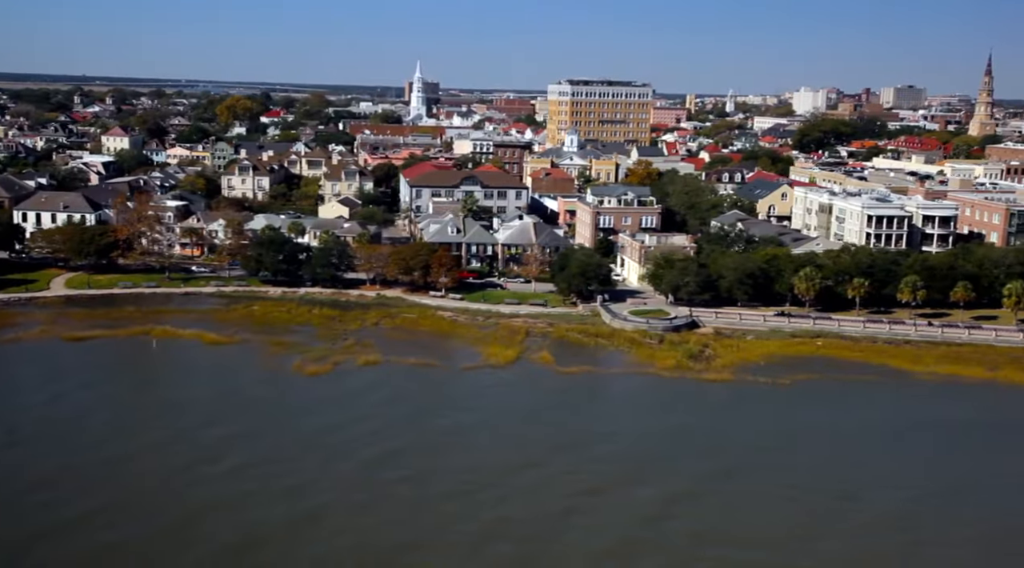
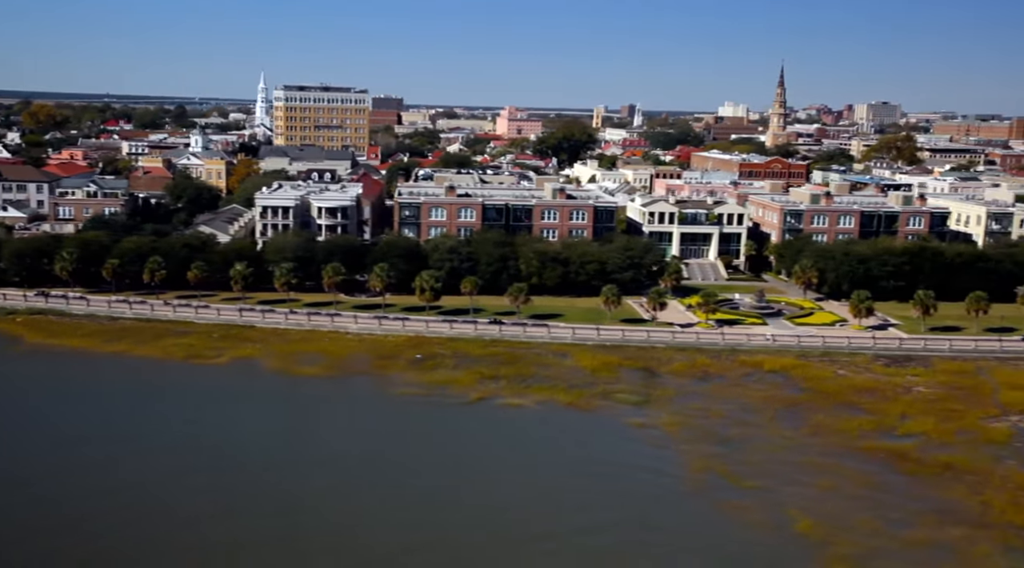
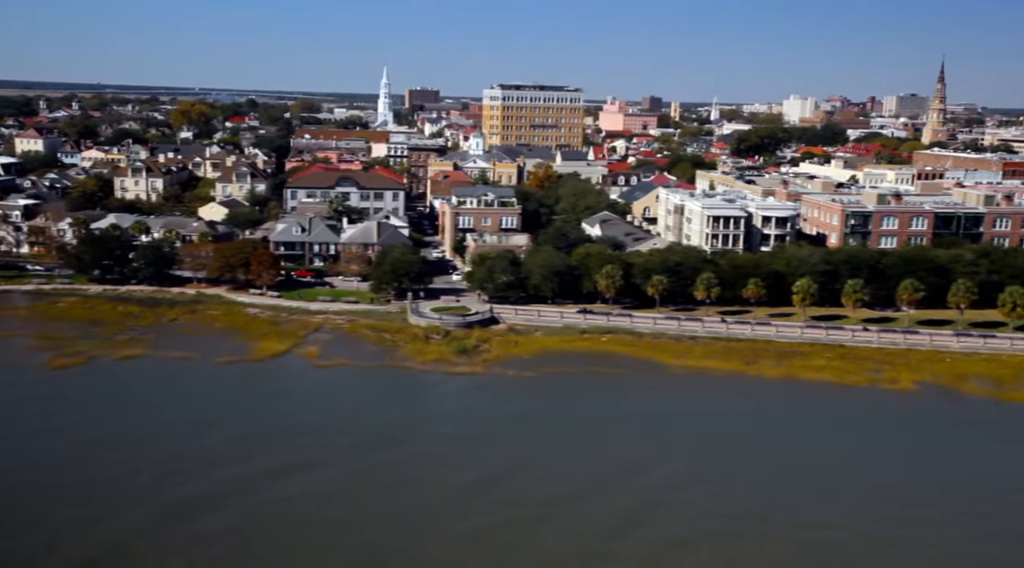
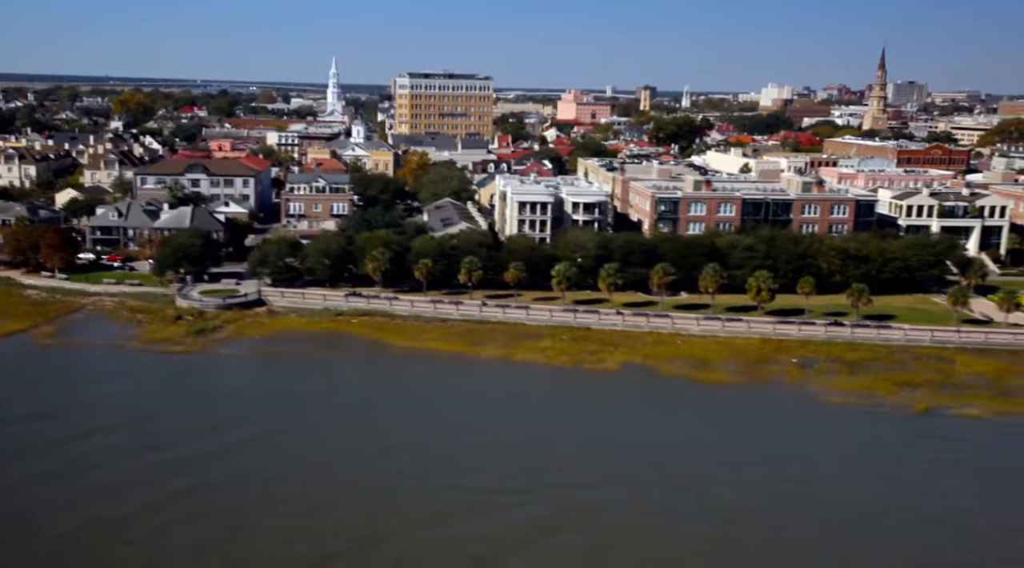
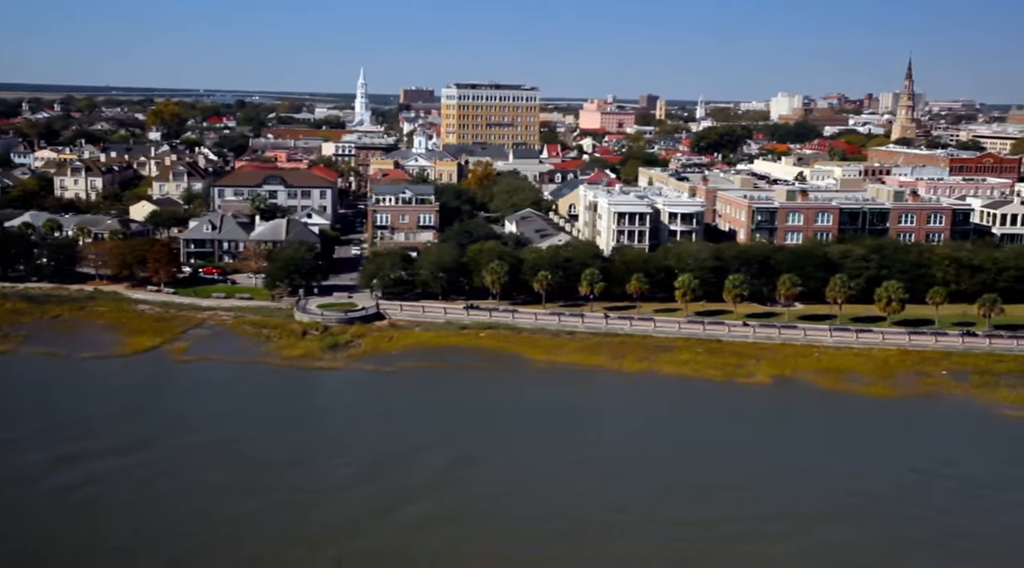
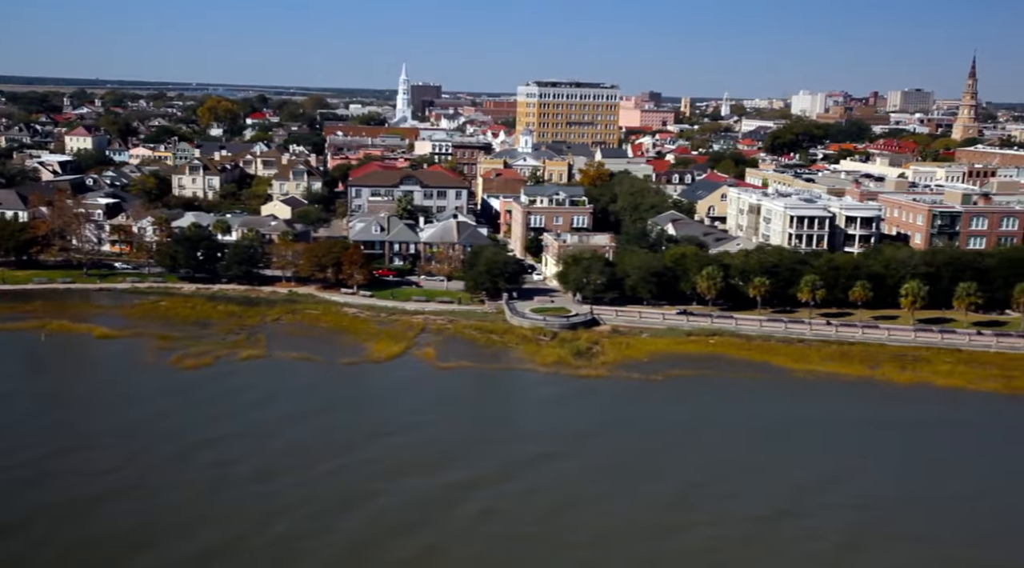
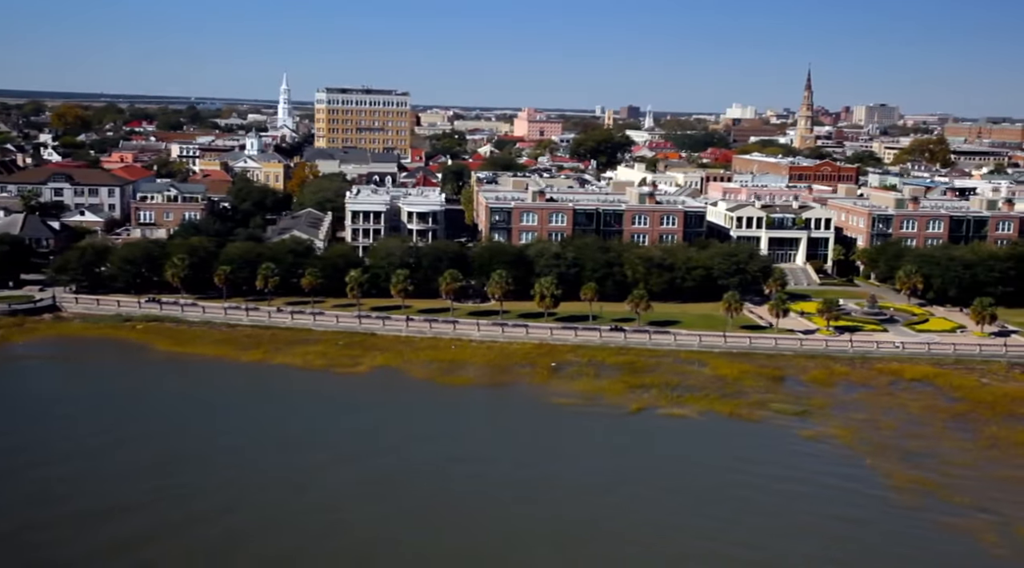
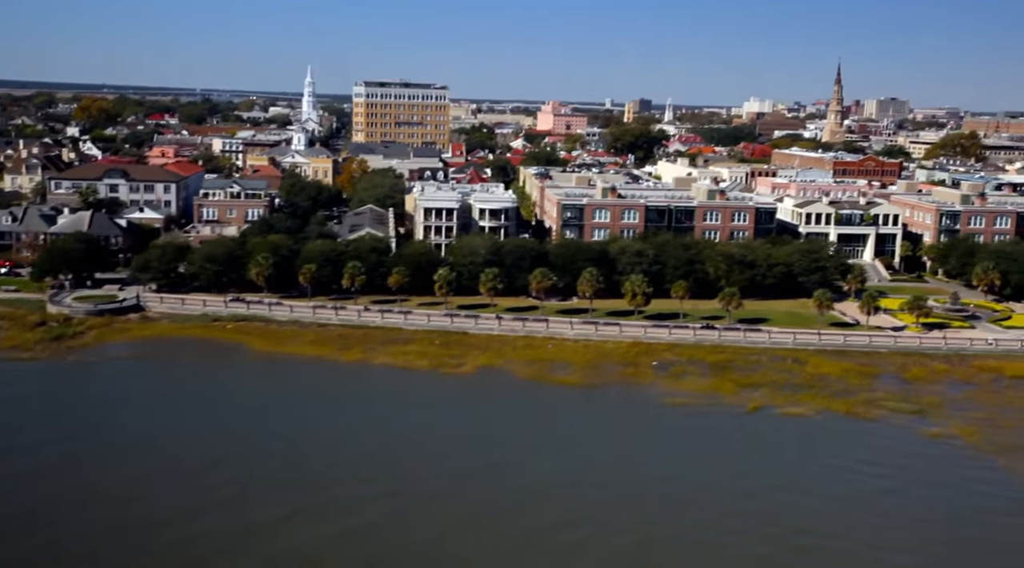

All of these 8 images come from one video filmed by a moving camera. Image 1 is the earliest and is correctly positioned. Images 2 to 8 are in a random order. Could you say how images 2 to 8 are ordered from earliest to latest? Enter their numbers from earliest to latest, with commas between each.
6, 3, 5, 4, 8, 7, 2
